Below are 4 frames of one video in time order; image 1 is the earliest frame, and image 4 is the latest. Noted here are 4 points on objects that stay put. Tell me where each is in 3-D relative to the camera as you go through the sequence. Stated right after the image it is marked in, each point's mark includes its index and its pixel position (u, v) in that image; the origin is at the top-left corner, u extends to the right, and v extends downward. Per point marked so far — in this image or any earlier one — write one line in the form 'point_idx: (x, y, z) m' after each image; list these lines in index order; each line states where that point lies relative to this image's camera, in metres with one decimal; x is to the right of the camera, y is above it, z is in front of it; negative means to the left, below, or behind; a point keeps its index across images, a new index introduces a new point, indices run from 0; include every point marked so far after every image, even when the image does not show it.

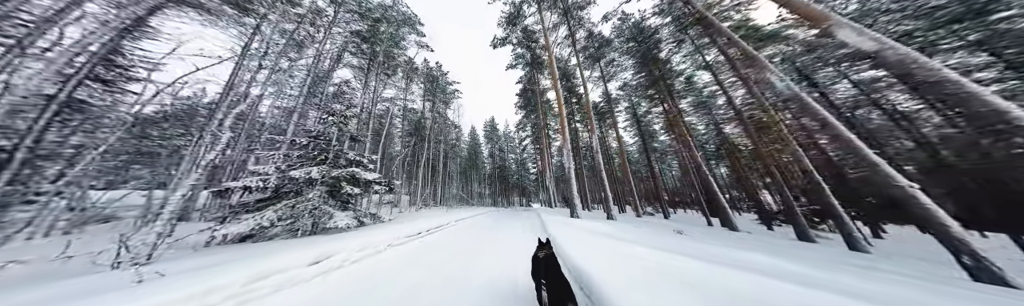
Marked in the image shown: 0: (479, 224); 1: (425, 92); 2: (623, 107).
0: (-1.9, -4.2, +9.6) m
1: (-7.6, +5.3, +13.7) m
2: (+9.8, +4.1, +14.0) m
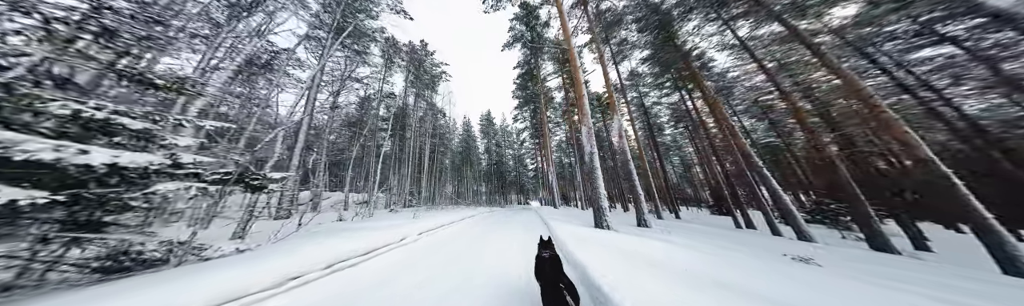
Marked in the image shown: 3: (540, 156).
0: (-2.0, -3.8, +8.4) m
1: (-7.8, +5.8, +12.3) m
2: (+9.5, +4.5, +12.8) m
3: (+3.3, -0.4, +19.7) m
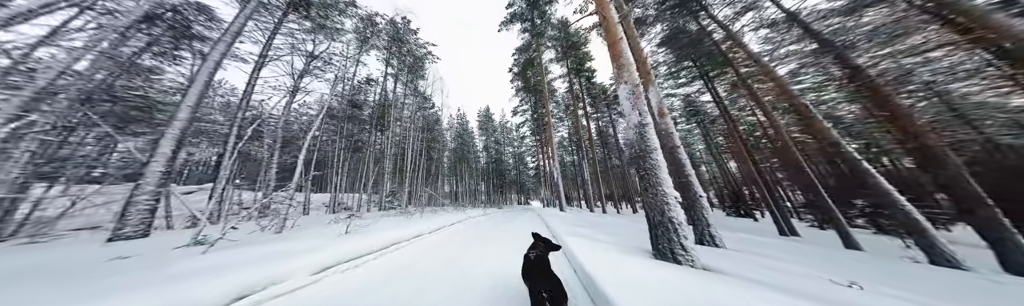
0: (-2.1, -3.6, +7.4) m
1: (-7.9, +6.0, +11.2) m
2: (+9.5, +4.8, +11.7) m
3: (+3.3, -0.1, +18.6) m
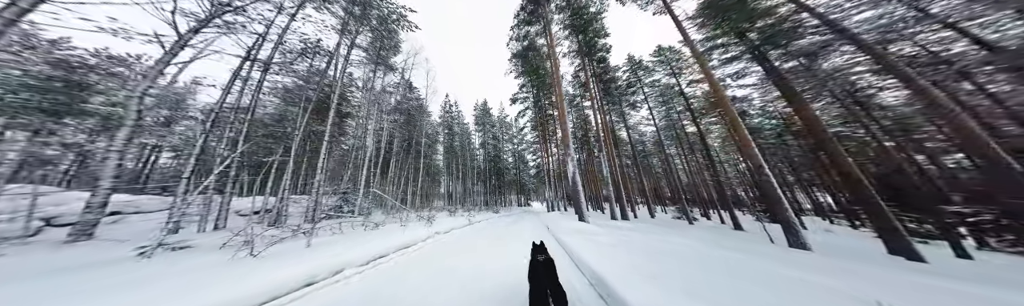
0: (-2.2, -3.3, +5.6) m
1: (-8.0, +6.3, +9.5) m
2: (+9.4, +5.1, +10.0) m
3: (+3.2, +0.2, +16.8) m
